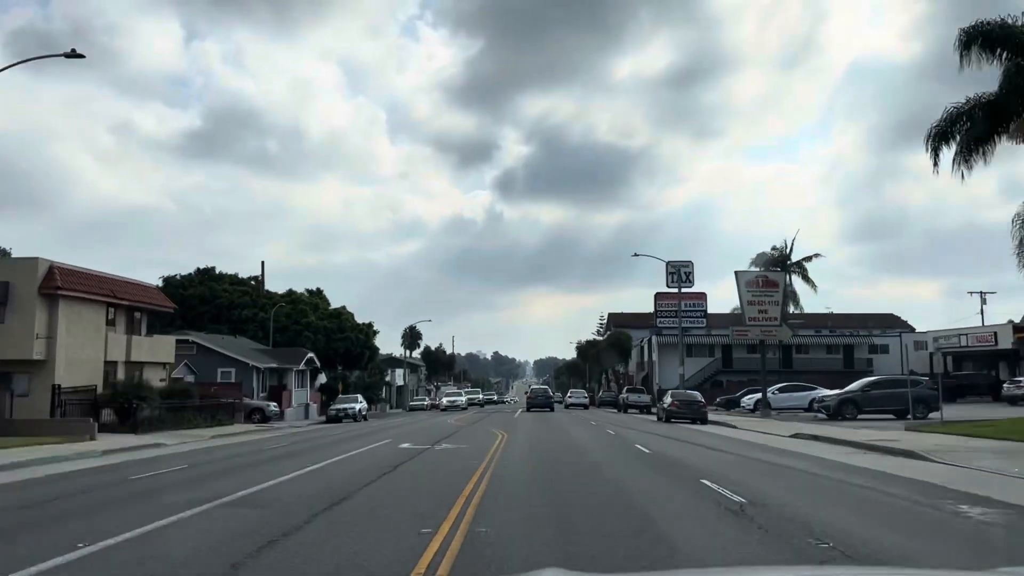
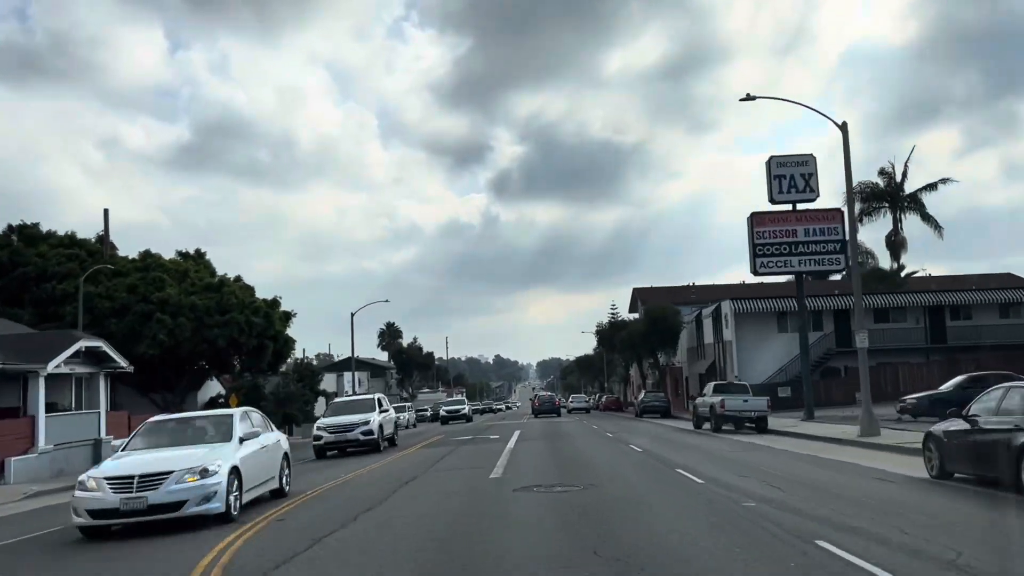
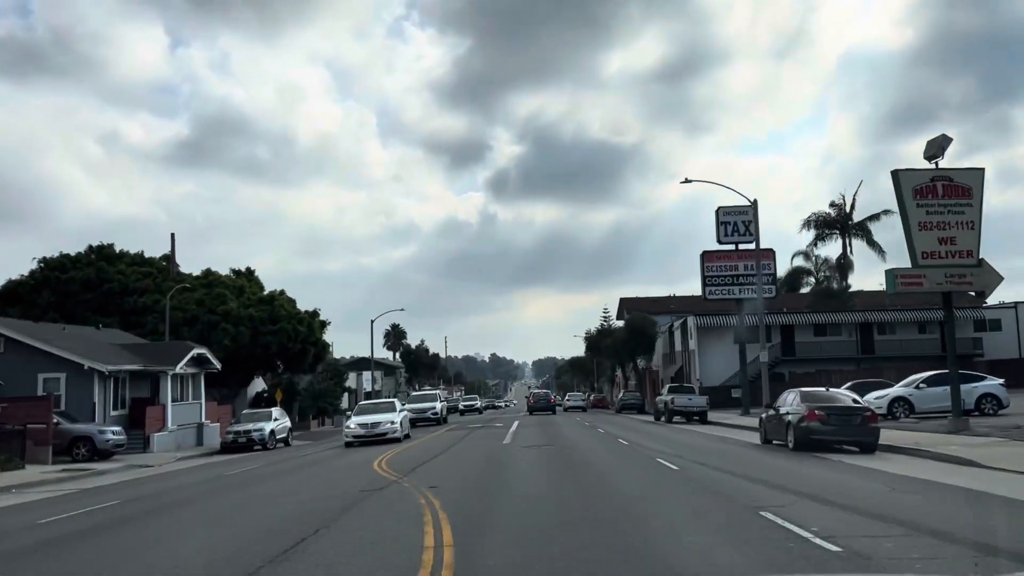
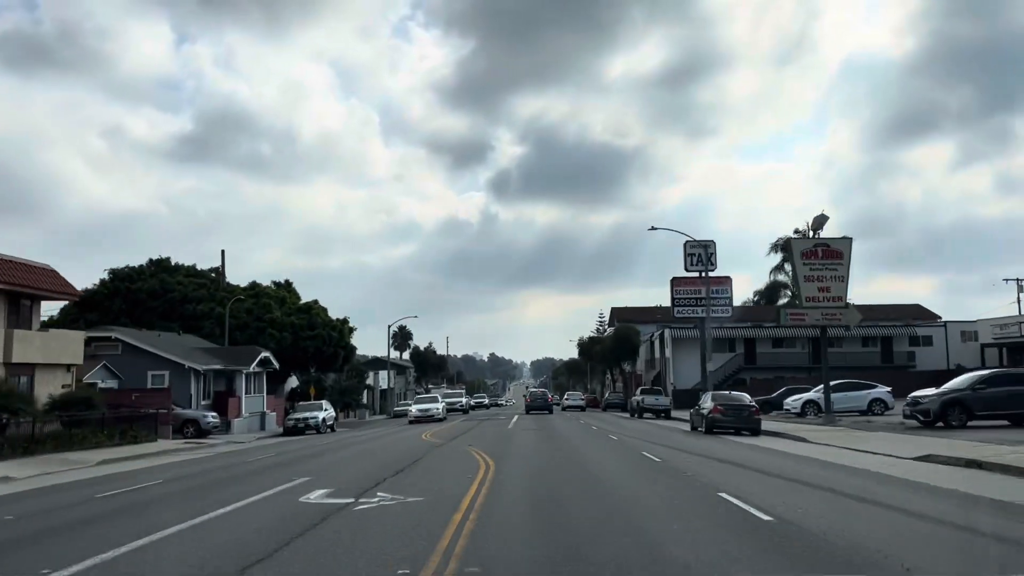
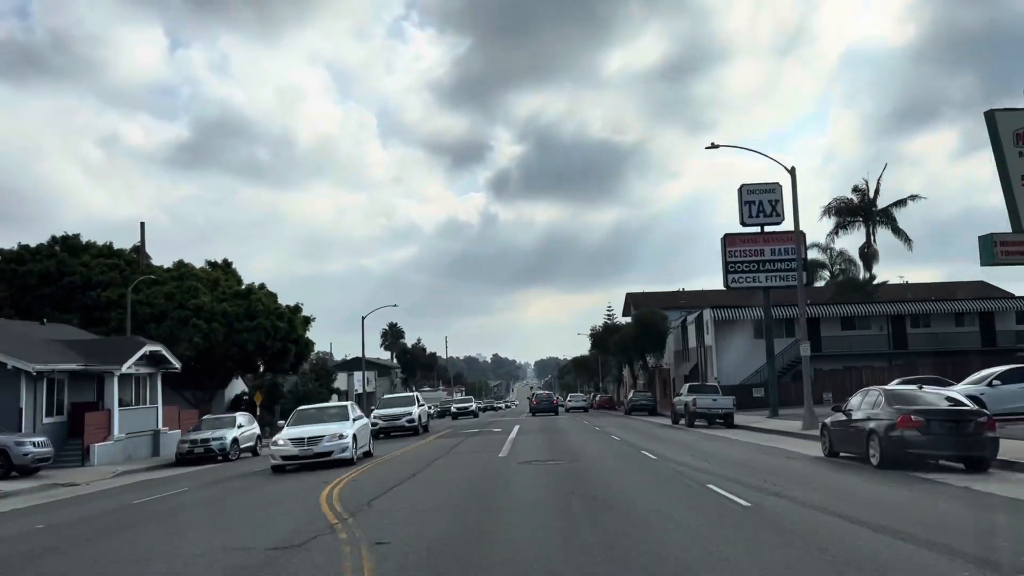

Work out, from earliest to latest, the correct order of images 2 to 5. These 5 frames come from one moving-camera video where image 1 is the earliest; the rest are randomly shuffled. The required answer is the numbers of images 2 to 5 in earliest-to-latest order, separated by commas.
4, 3, 5, 2
